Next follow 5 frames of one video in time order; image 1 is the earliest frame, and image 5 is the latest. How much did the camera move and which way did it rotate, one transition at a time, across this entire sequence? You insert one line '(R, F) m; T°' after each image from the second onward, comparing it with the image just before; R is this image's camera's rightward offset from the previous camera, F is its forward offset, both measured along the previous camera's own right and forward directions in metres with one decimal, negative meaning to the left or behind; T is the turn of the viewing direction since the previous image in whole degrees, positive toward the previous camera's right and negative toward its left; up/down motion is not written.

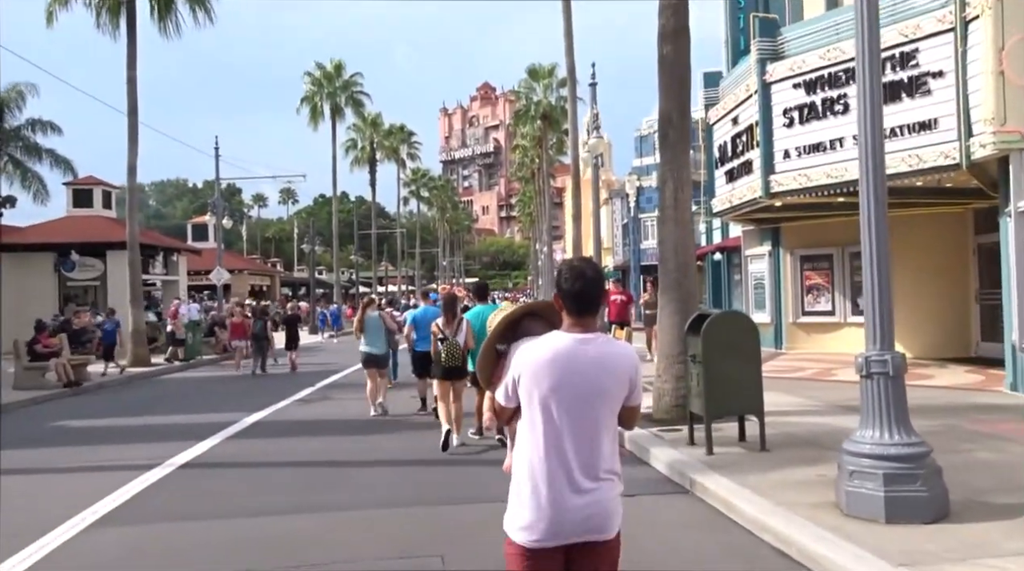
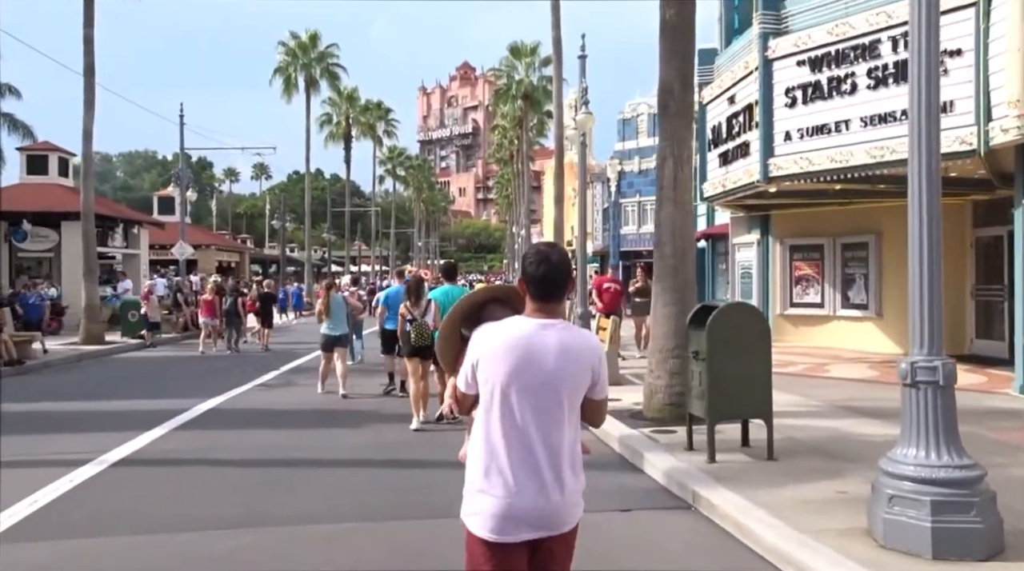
(-0.1, +1.0) m; +1°
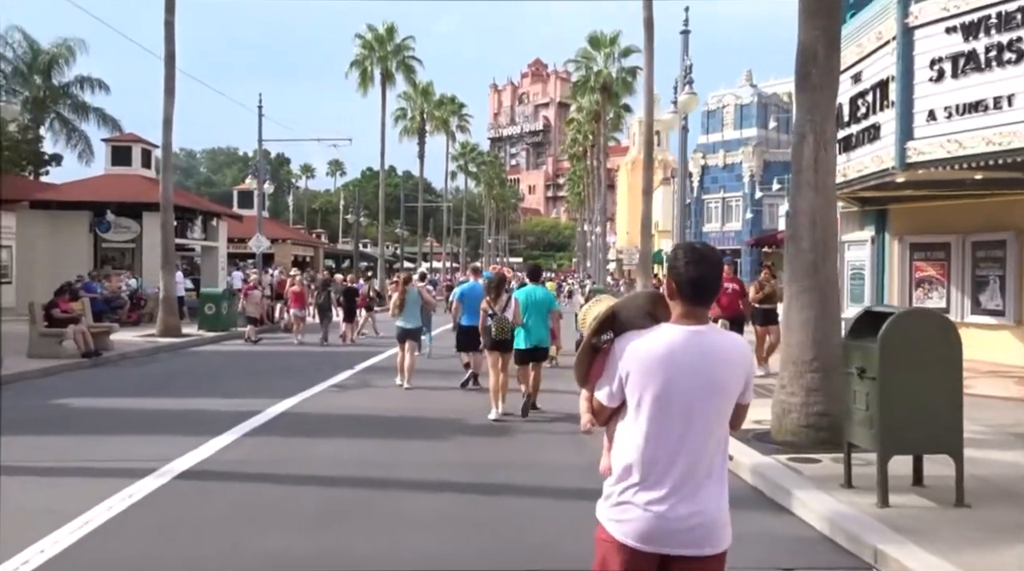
(-0.4, +1.4) m; -4°
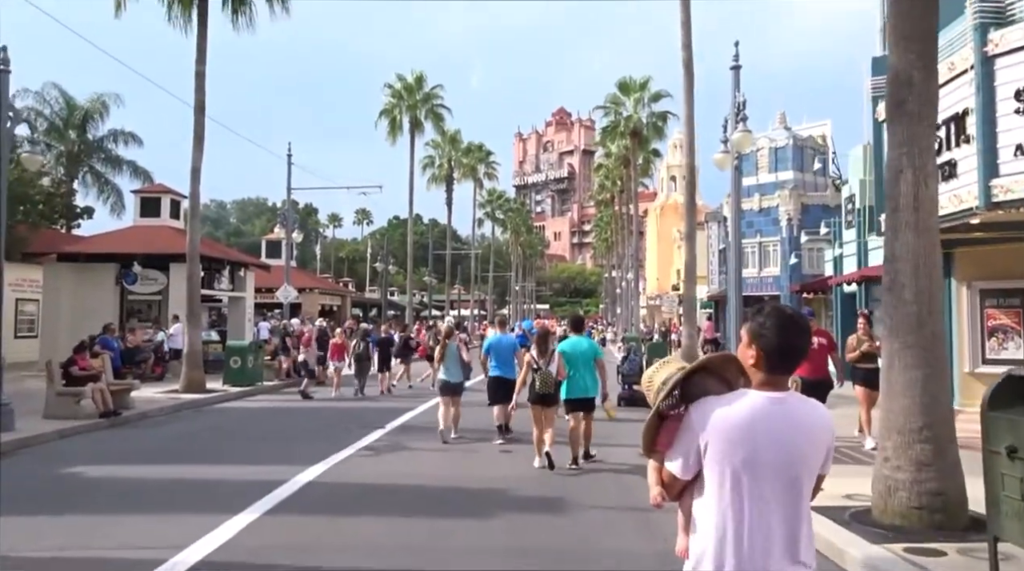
(-0.3, +1.1) m; -1°
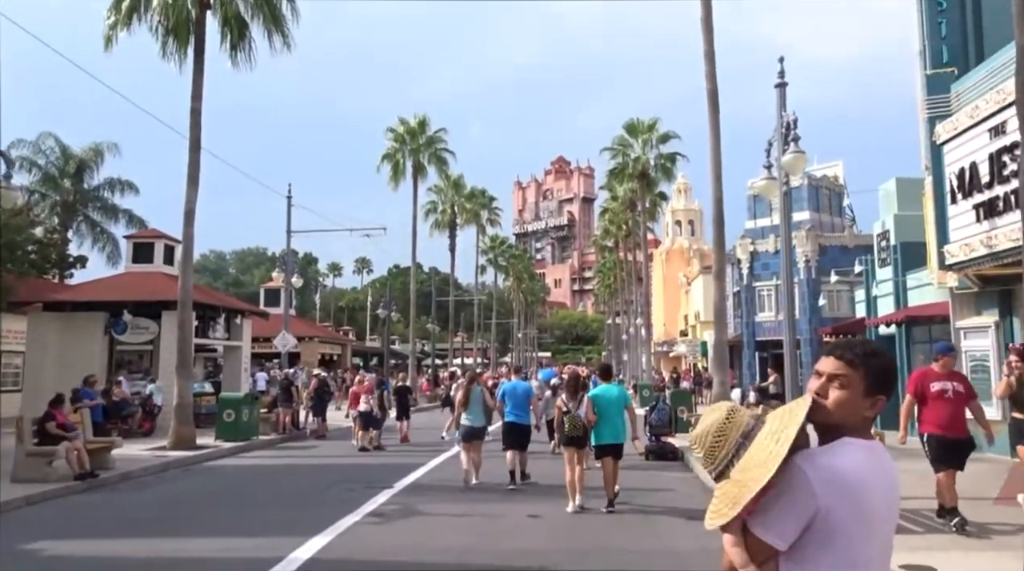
(-0.3, +1.7) m; 0°
